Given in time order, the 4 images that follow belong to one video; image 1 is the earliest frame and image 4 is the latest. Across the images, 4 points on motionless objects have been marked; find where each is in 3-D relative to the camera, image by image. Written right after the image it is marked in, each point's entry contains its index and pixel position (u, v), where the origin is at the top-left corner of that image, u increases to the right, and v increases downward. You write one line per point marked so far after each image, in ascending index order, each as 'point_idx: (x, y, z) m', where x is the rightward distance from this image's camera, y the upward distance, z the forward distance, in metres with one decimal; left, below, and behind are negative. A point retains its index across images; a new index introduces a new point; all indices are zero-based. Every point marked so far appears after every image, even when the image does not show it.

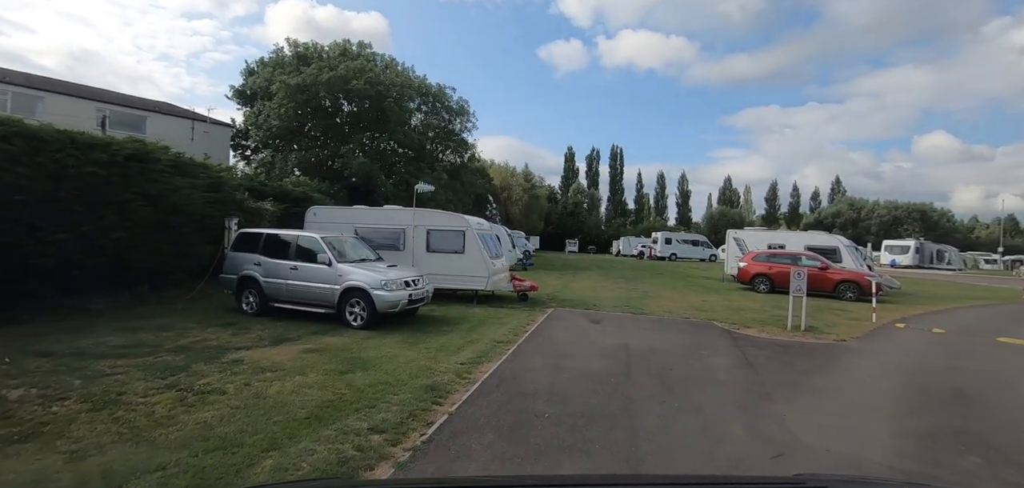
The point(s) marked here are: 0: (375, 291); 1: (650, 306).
0: (-2.5, -0.9, +8.7) m
1: (+3.9, -1.8, +13.4) m
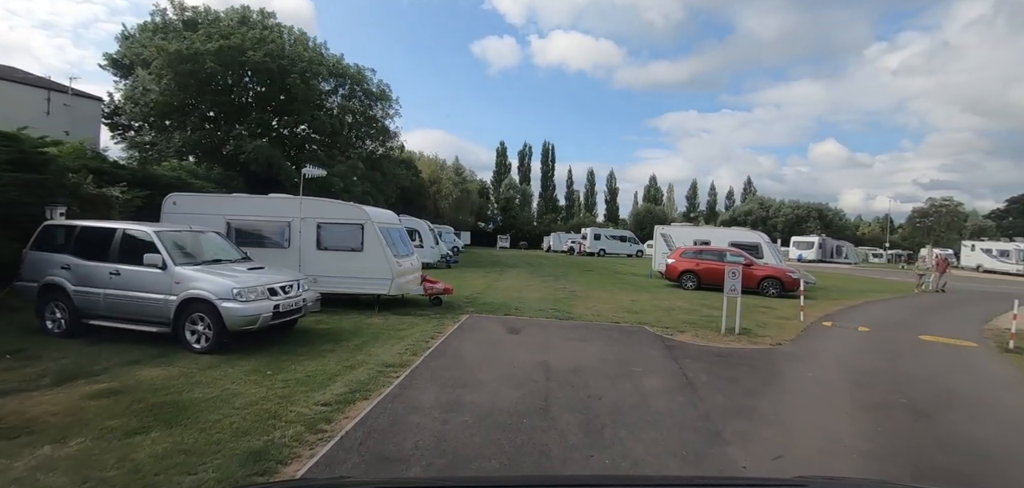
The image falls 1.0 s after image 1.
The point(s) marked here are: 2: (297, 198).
0: (-4.0, -0.8, +6.7) m
1: (+1.7, -1.7, +12.1) m
2: (-4.7, +1.0, +10.4) m
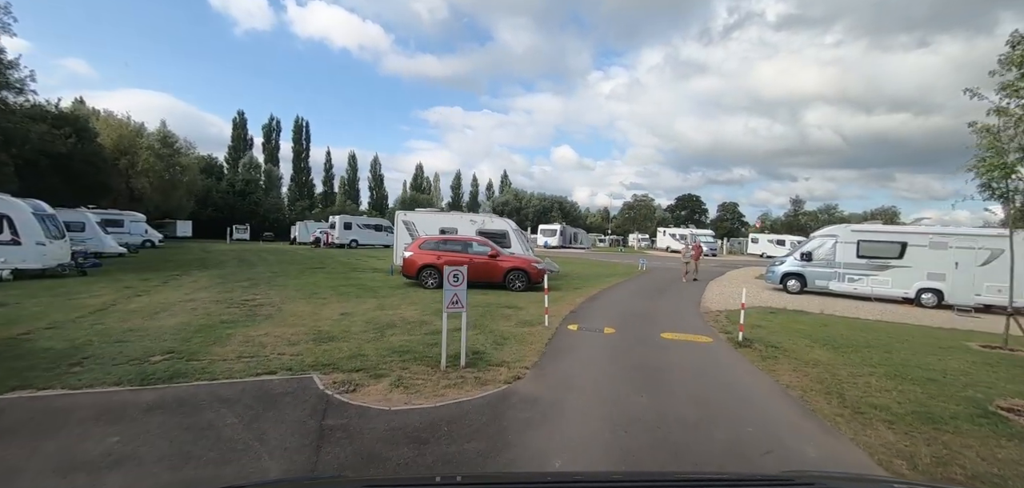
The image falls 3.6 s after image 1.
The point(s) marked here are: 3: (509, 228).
0: (-6.9, -0.9, -0.2) m
1: (-4.4, -1.5, +7.3) m
2: (-9.2, +1.0, +2.8) m
3: (-0.1, +0.7, +19.3) m
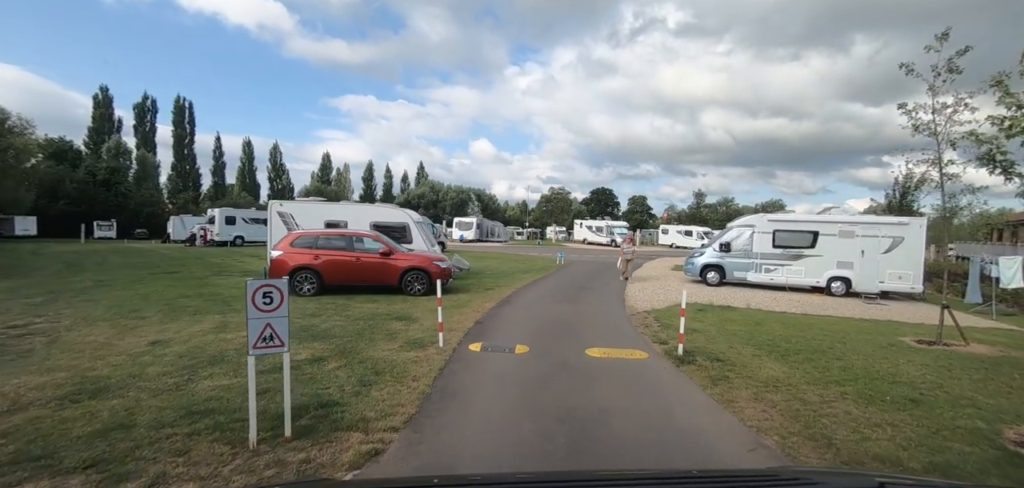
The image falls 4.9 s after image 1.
0: (-7.0, -1.1, -3.6) m
1: (-5.7, -1.6, +4.2) m
2: (-9.8, +0.8, -1.1) m
3: (-3.5, +0.8, +16.7) m
